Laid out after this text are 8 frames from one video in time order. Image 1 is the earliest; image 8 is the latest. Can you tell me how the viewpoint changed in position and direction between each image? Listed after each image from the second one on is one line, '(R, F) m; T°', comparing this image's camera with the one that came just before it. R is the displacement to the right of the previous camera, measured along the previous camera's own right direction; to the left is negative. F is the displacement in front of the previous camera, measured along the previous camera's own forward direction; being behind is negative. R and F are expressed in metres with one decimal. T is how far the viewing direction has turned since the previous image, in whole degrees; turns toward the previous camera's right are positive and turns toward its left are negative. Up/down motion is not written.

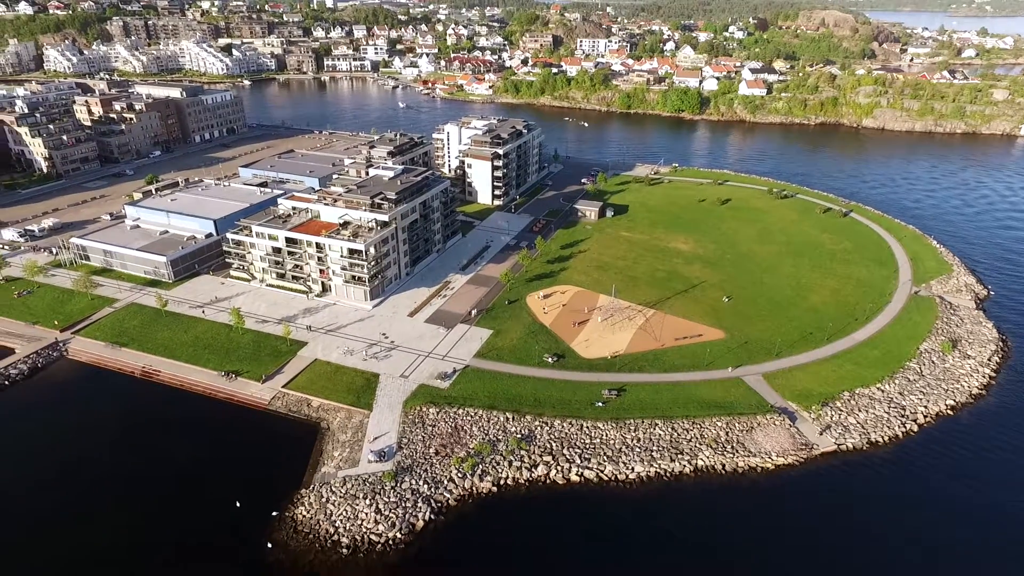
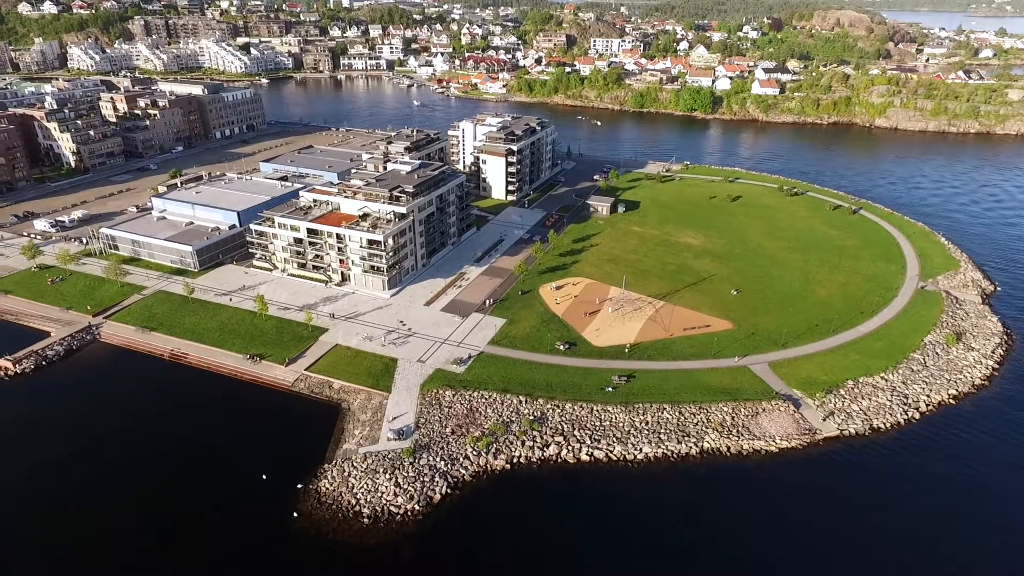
(-0.3, -2.0) m; -1°
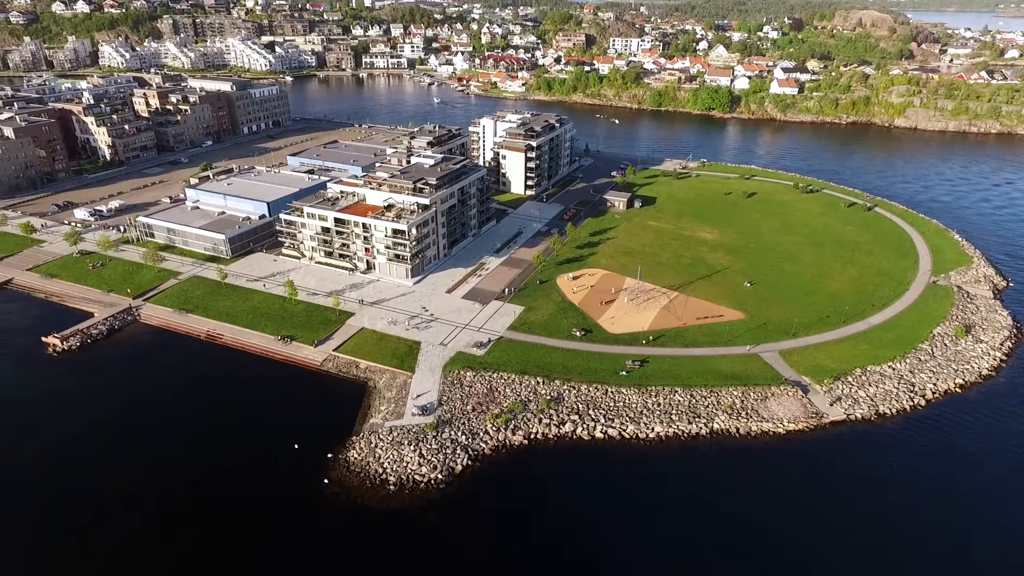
(-0.3, -2.5) m; -1°
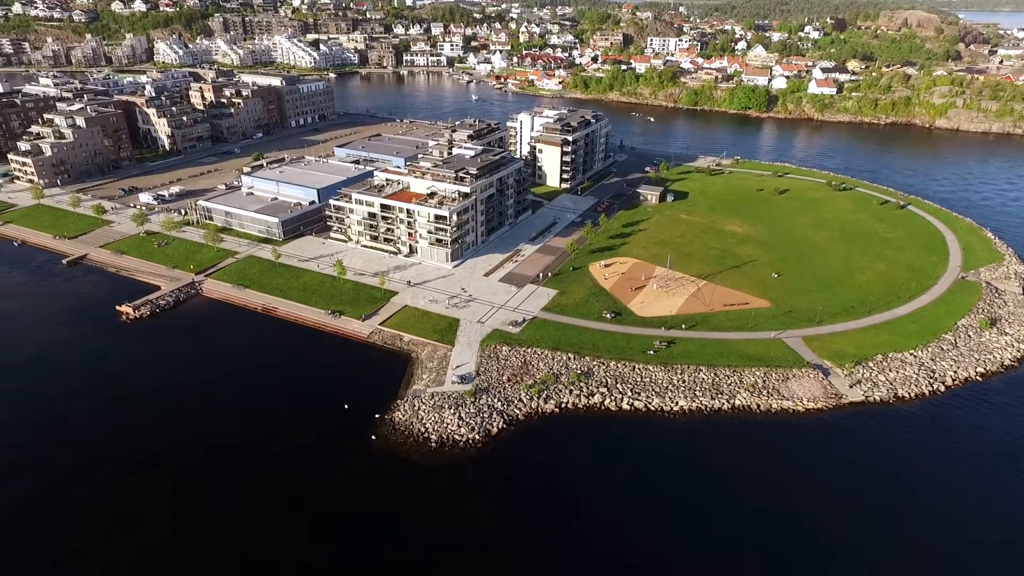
(-0.4, -3.7) m; -3°
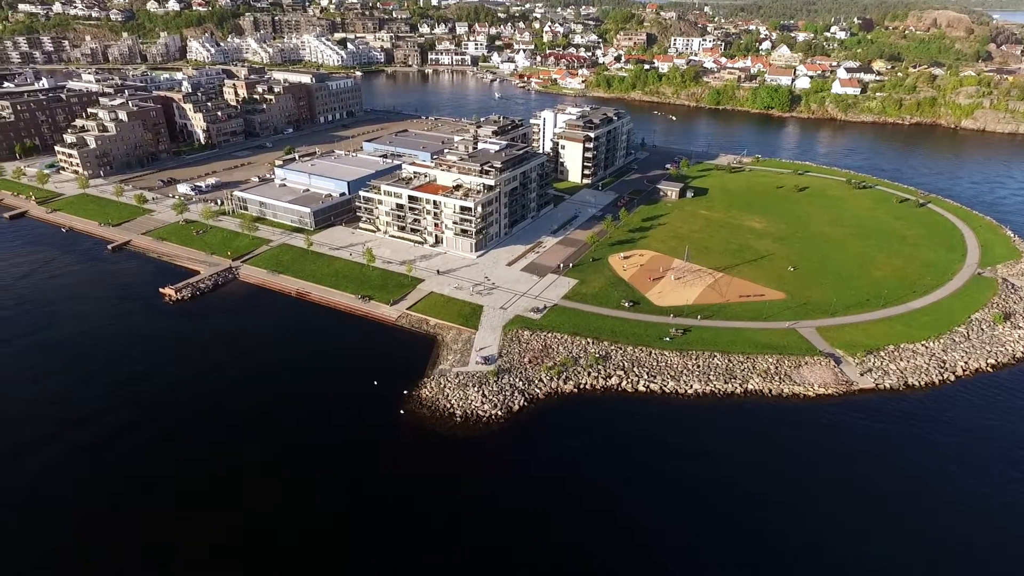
(-0.3, -2.7) m; -2°
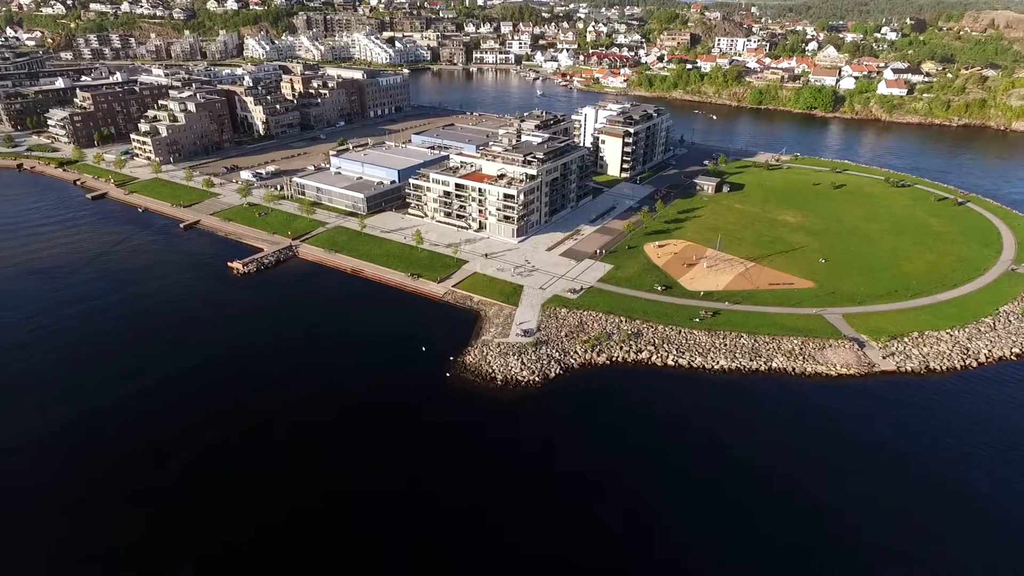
(-0.3, -4.6) m; -3°
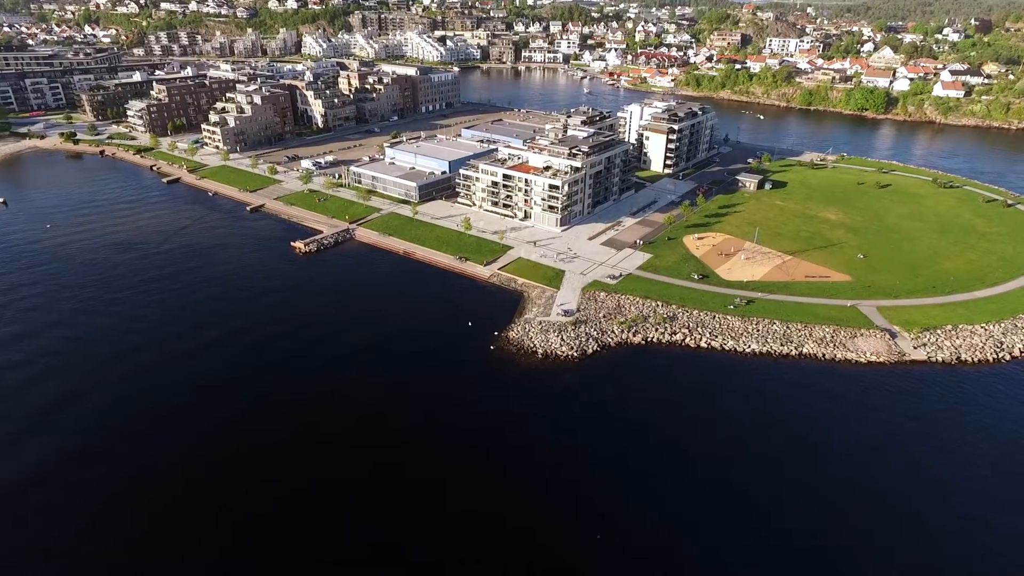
(-0.2, -4.2) m; -4°
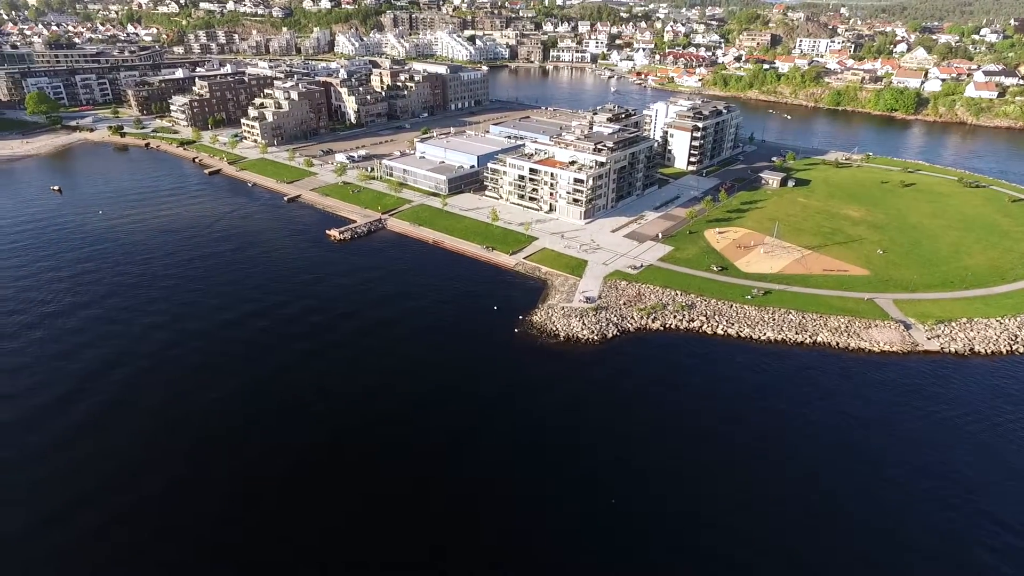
(-0.1, -3.1) m; -2°
